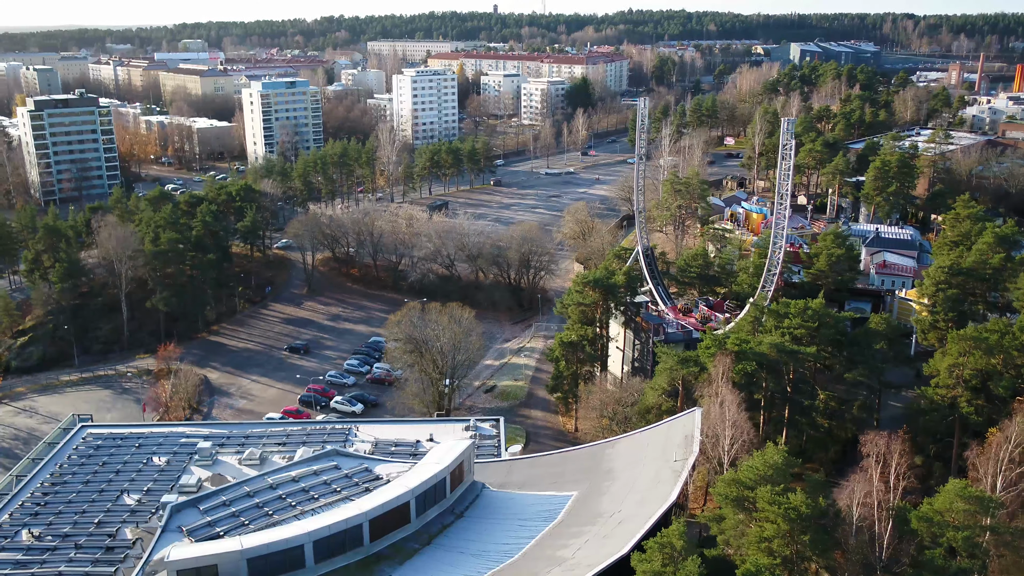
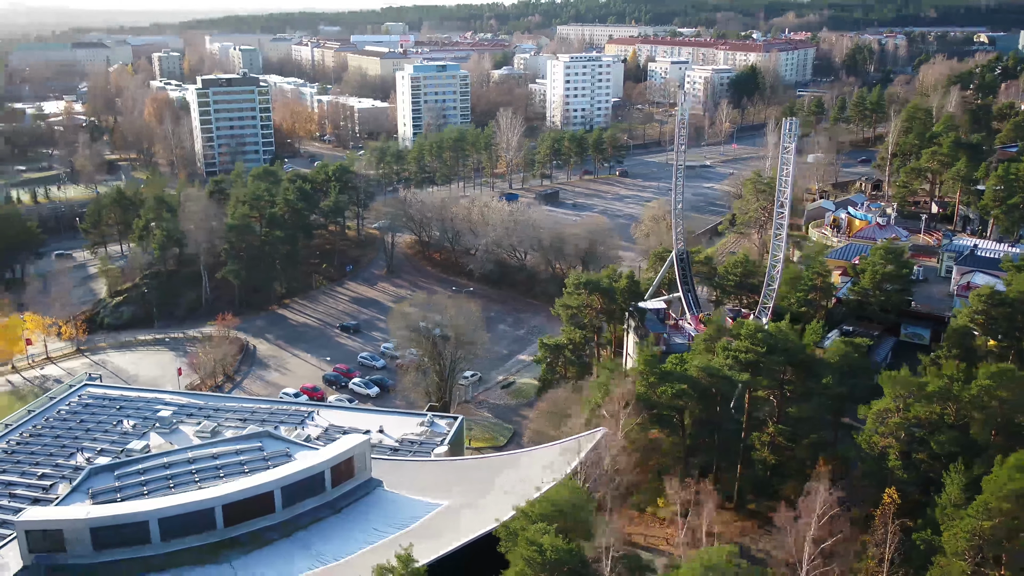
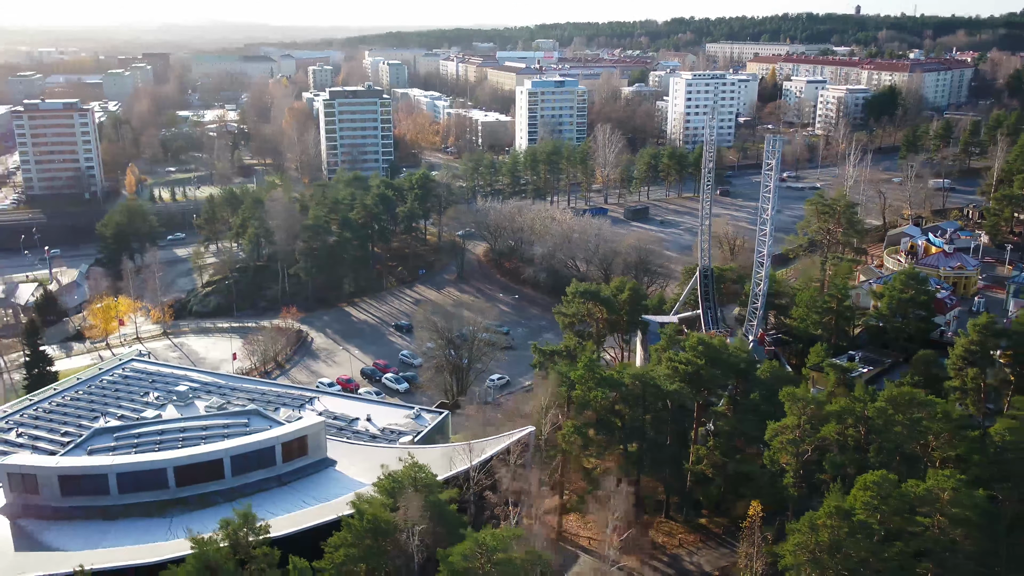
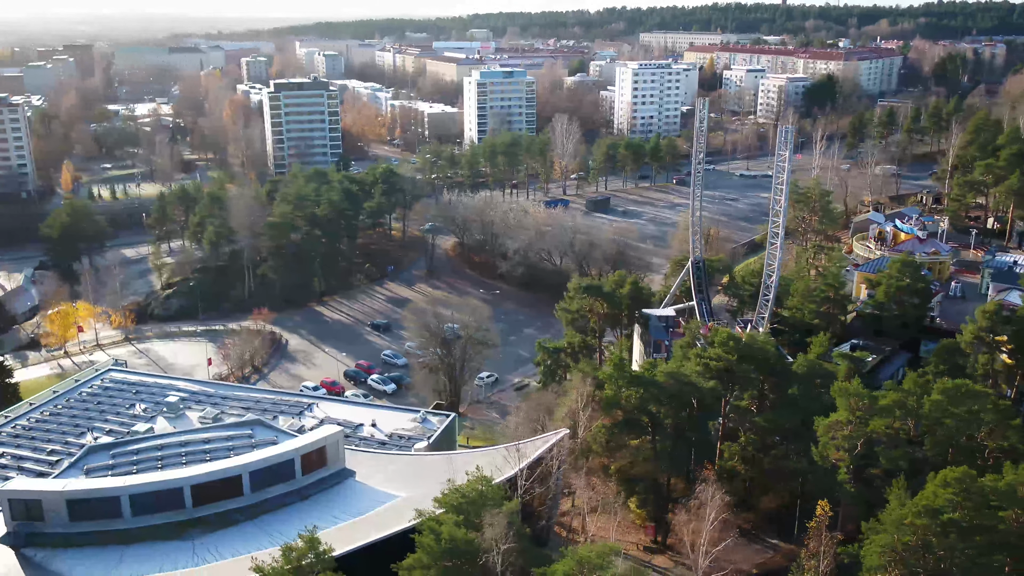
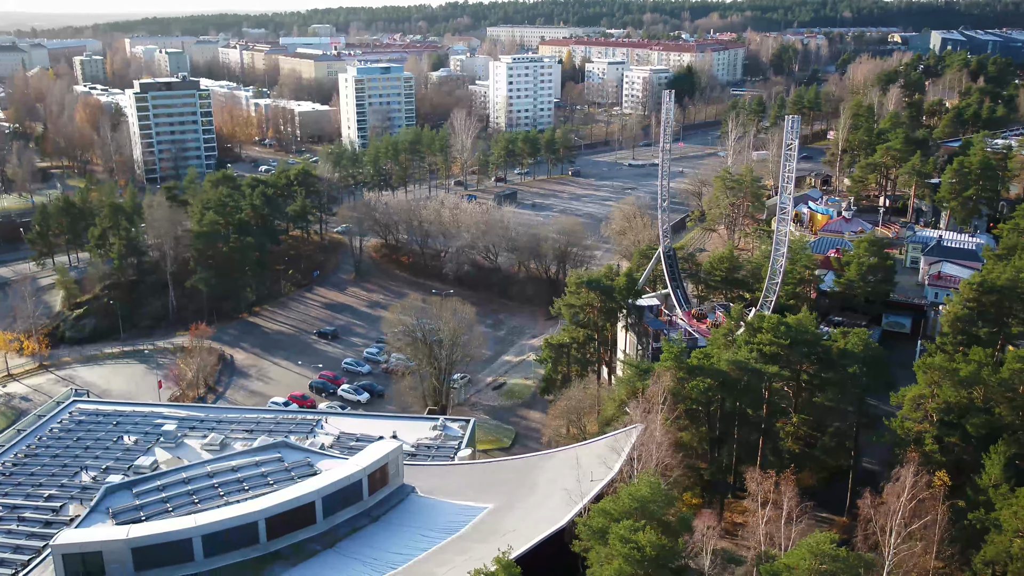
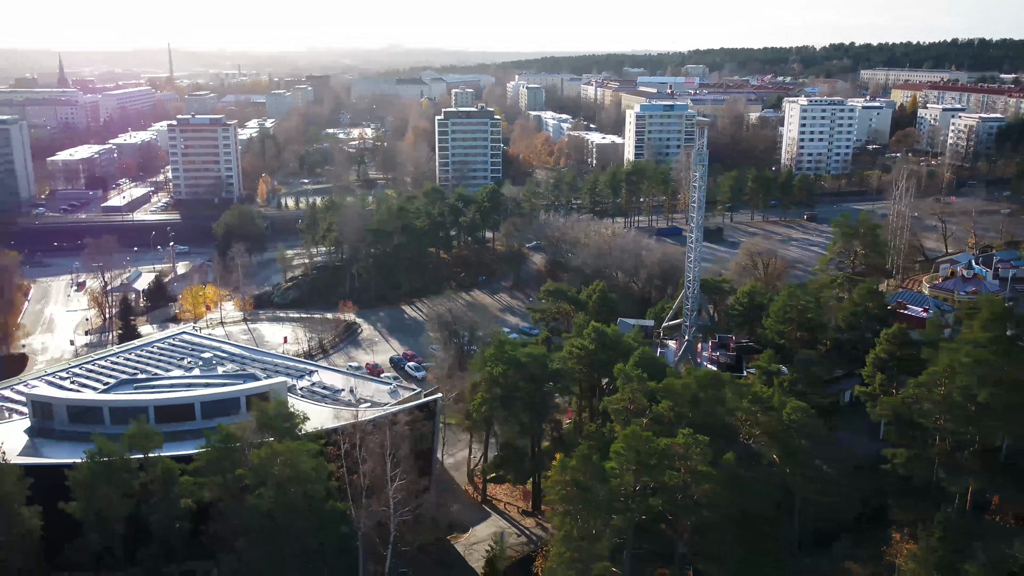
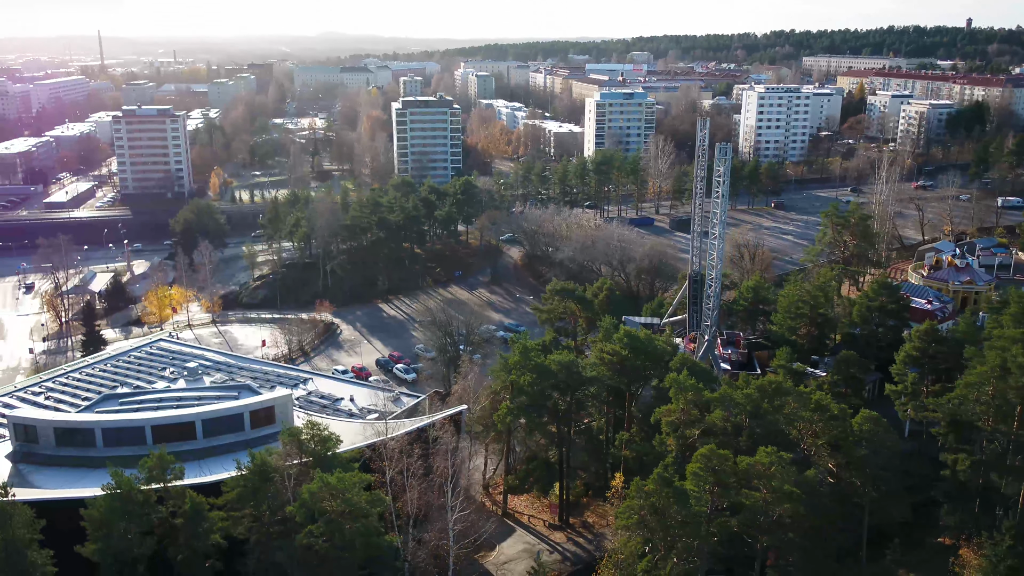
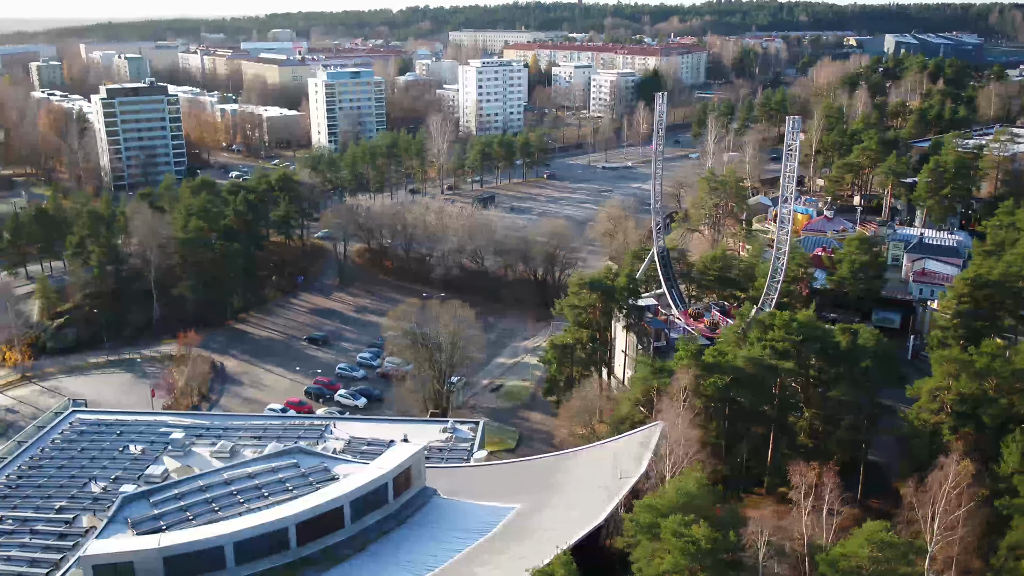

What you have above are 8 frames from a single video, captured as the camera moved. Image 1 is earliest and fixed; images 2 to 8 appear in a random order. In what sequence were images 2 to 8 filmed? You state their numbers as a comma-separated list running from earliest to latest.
8, 5, 2, 4, 3, 7, 6
